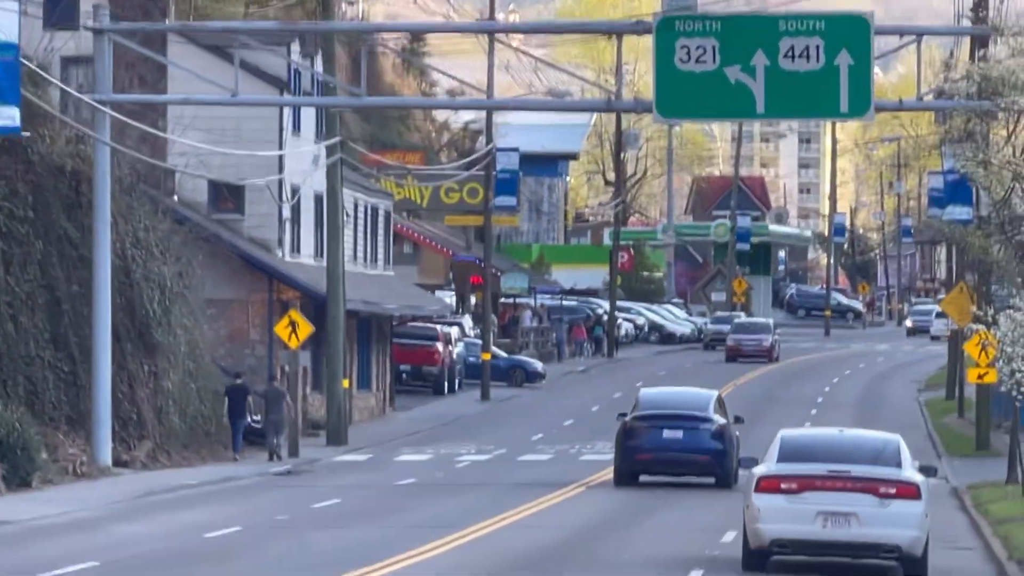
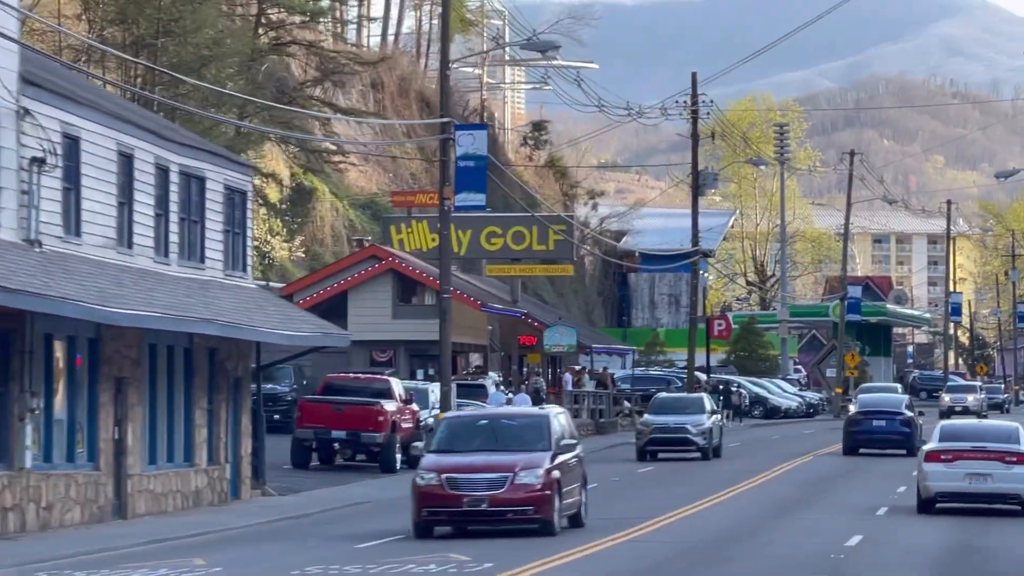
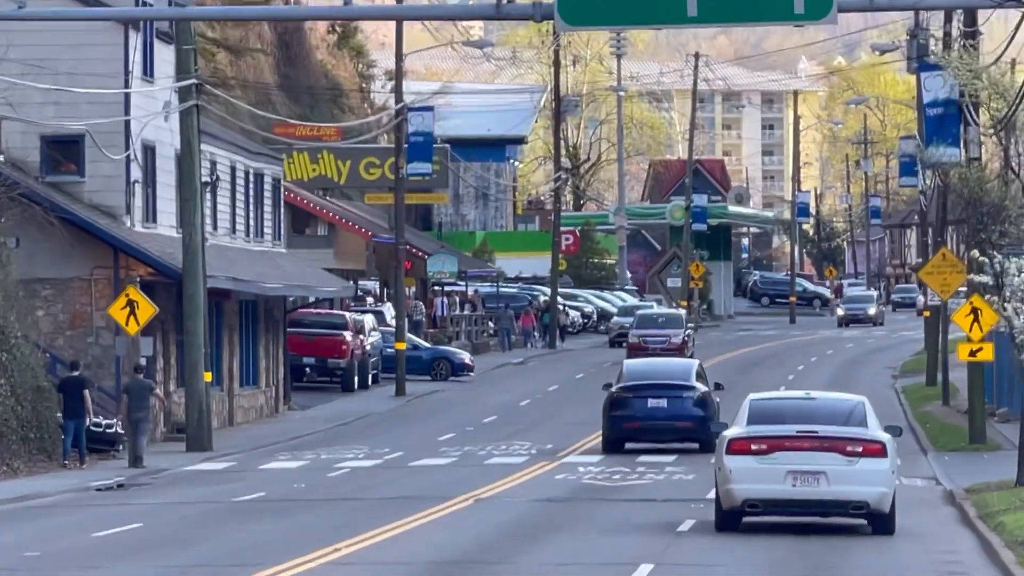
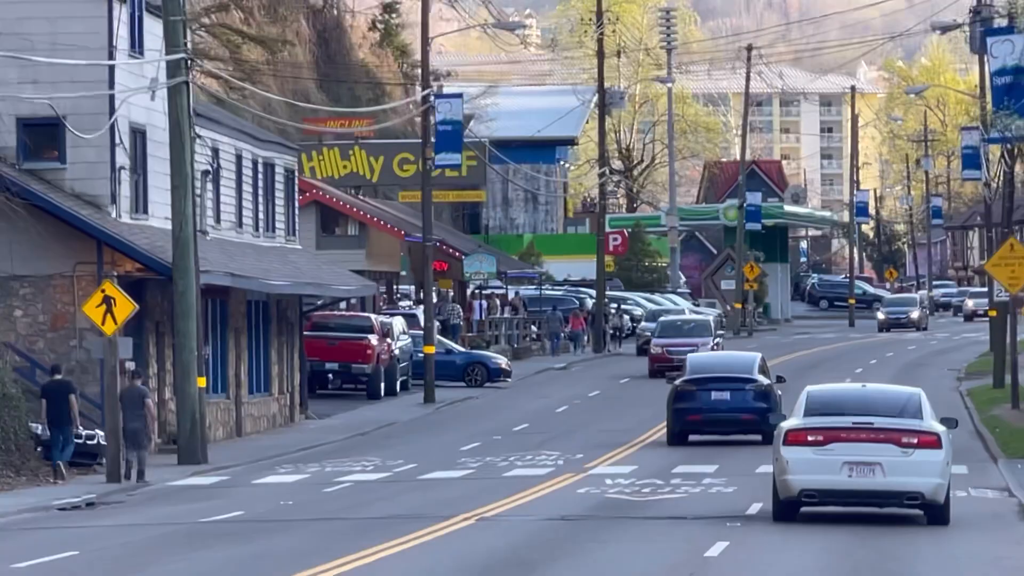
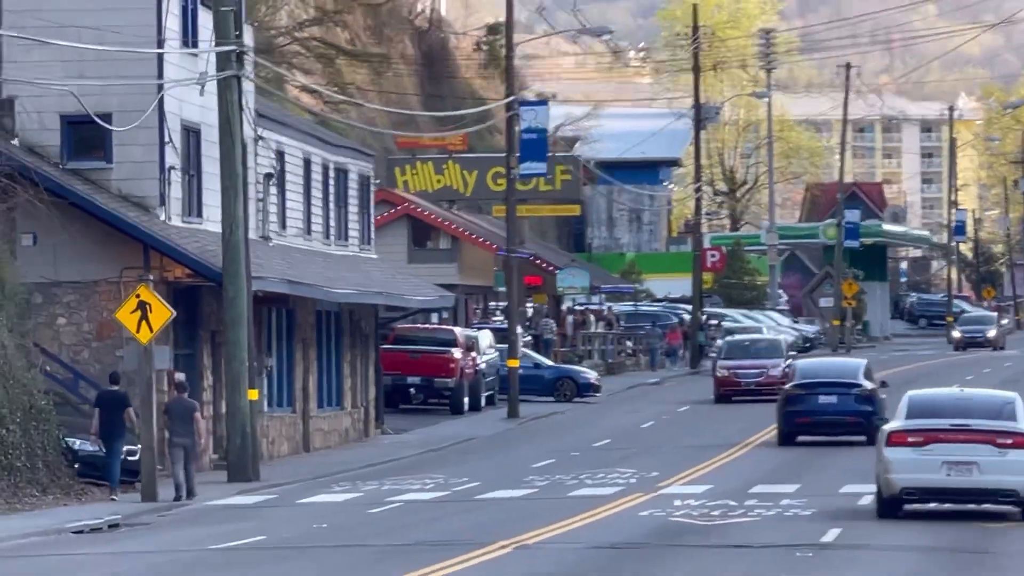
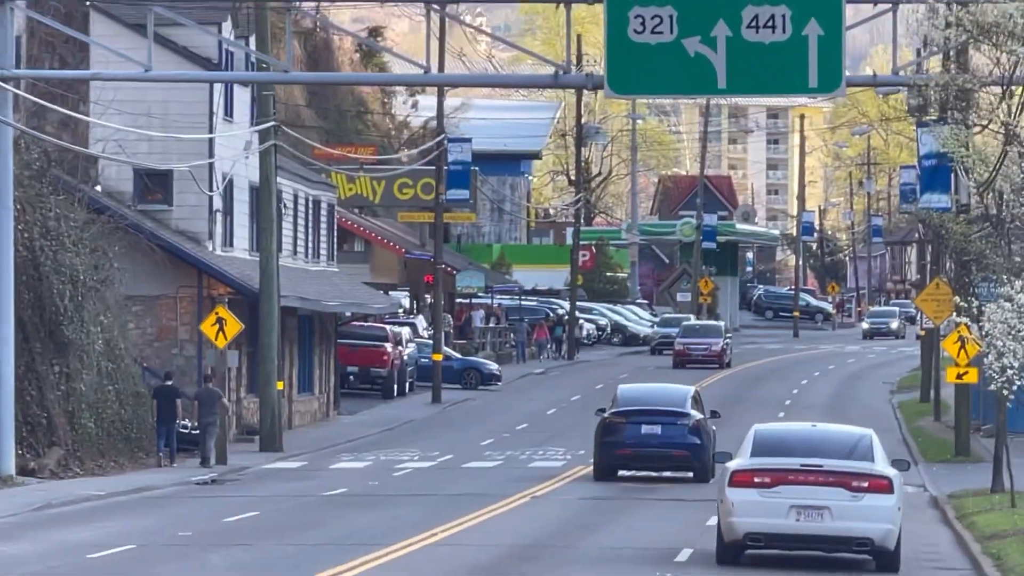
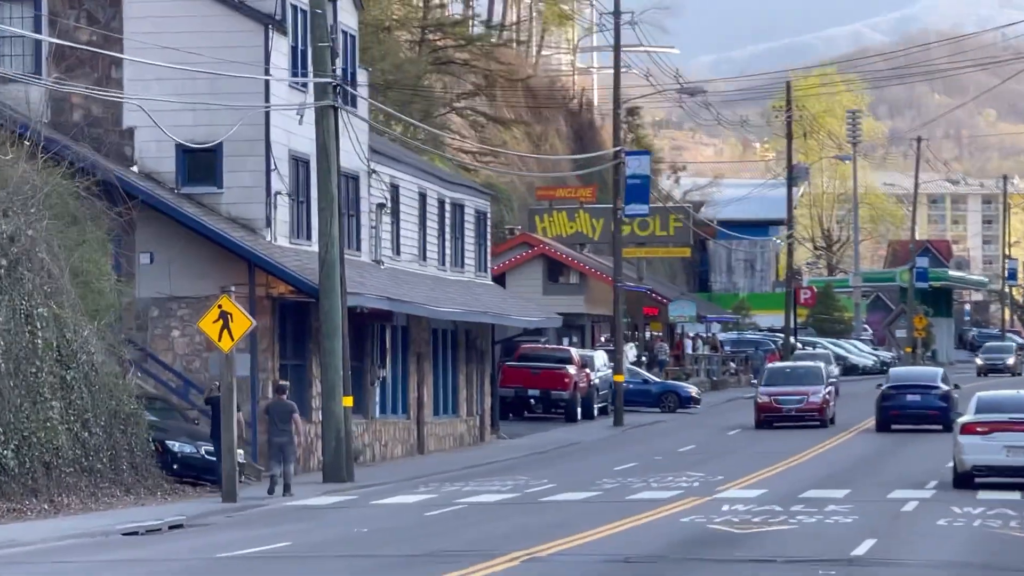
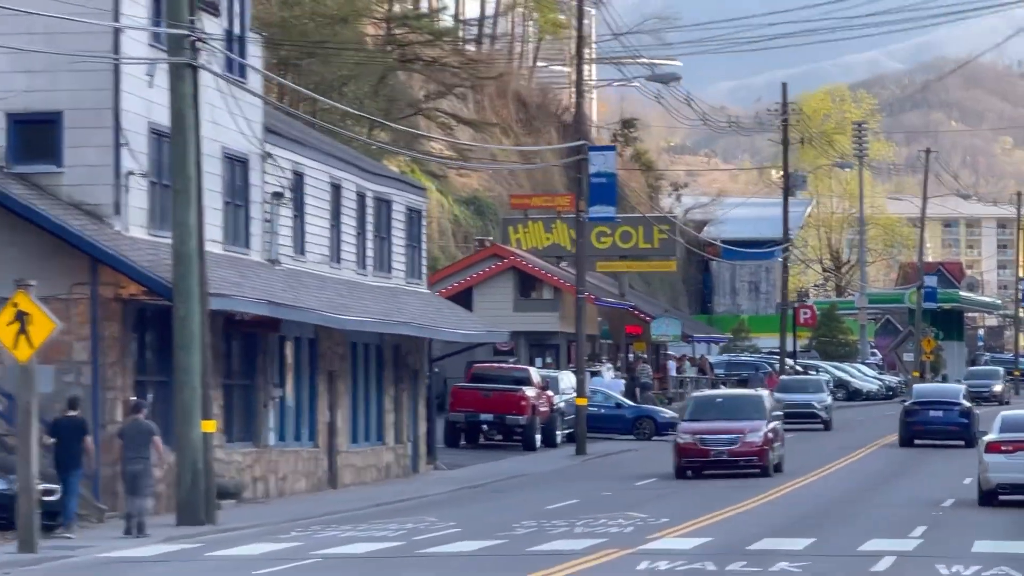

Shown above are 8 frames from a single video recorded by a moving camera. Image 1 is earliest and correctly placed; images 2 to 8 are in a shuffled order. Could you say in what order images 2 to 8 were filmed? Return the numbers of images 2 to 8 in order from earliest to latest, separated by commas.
6, 3, 4, 5, 7, 8, 2
